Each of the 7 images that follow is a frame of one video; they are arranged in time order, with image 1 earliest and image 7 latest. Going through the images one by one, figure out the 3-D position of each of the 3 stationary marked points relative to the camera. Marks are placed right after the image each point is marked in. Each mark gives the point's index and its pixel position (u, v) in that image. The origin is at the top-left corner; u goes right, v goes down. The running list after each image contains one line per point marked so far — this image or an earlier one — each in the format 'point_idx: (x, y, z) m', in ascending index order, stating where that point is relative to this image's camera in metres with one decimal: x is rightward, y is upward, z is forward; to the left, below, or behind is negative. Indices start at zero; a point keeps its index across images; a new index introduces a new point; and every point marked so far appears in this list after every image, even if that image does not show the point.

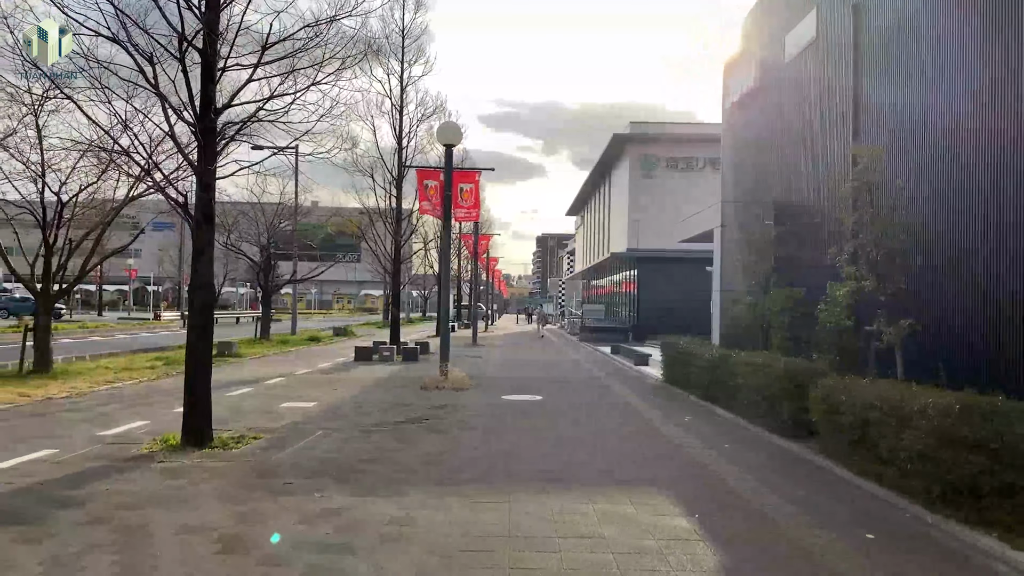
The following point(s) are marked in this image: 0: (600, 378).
0: (+2.0, -2.0, +17.7) m
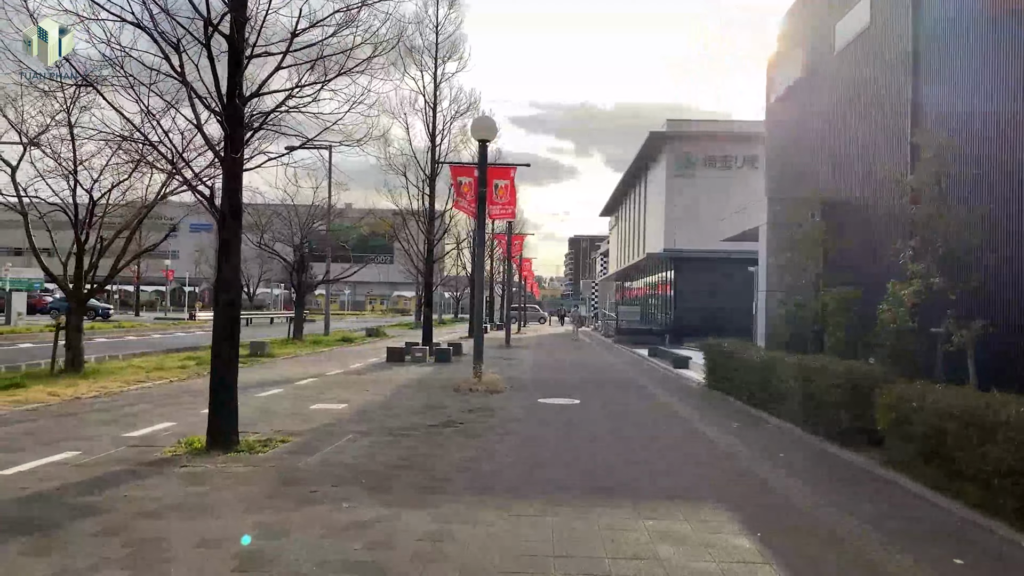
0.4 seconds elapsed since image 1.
0: (+2.8, -2.0, +17.2) m
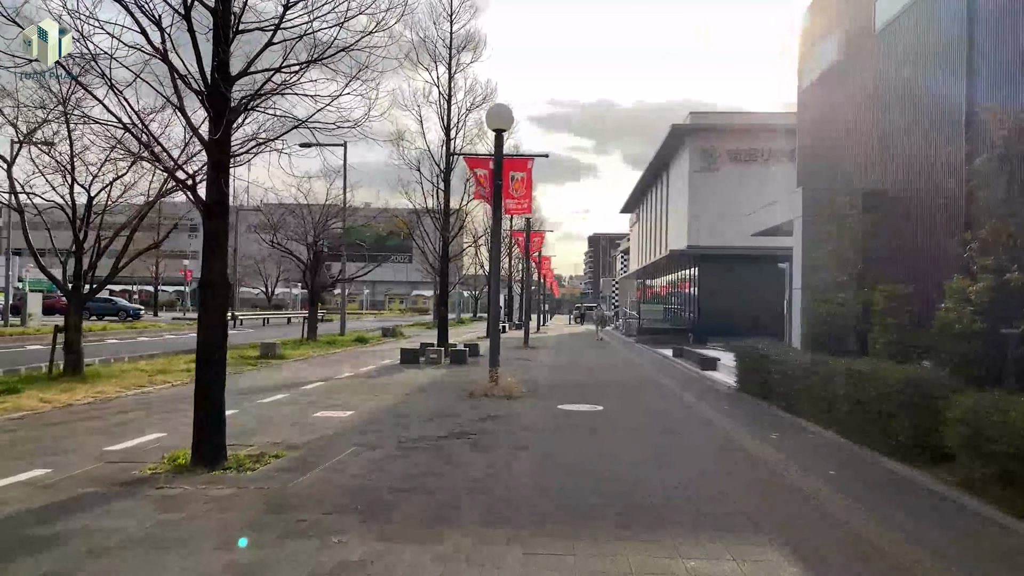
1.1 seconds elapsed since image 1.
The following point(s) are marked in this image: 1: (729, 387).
0: (+3.1, -2.0, +16.2) m
1: (+4.2, -1.9, +15.1) m
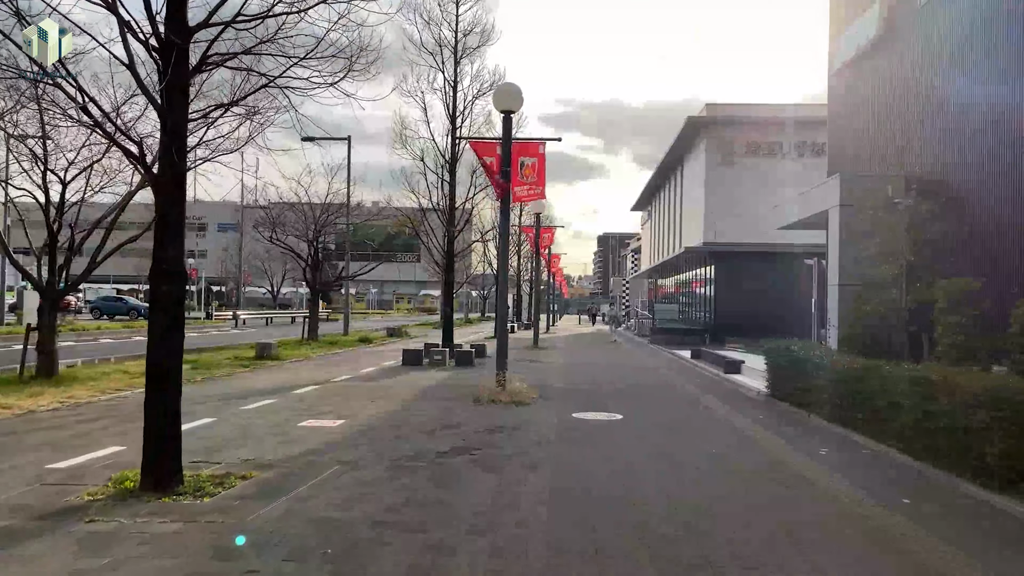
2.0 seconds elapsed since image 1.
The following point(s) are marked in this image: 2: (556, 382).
0: (+3.3, -1.9, +15.0) m
1: (+4.3, -1.8, +13.9) m
2: (+0.8, -1.8, +14.8) m
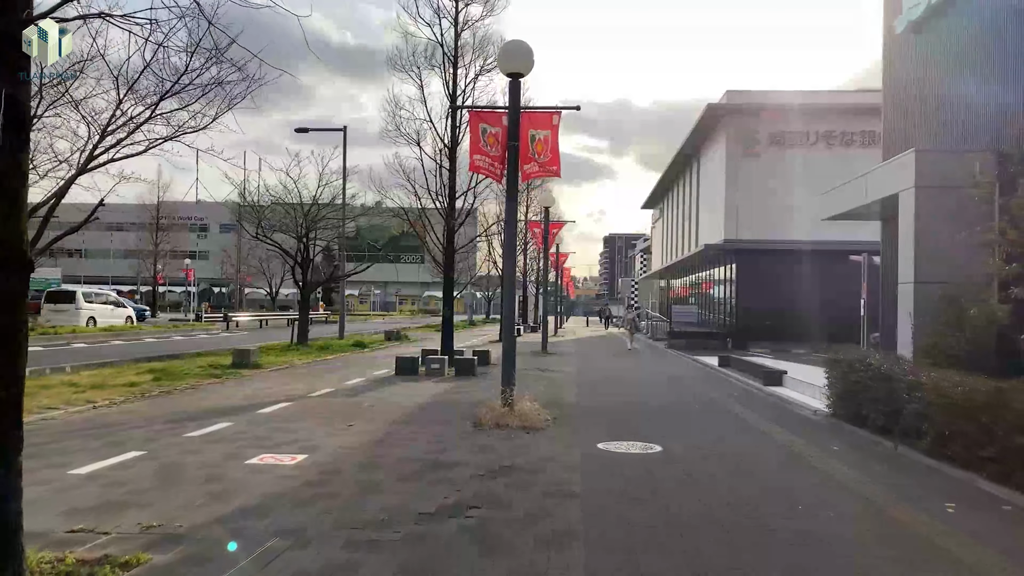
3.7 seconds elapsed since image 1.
0: (+3.4, -1.9, +12.7) m
1: (+4.5, -1.8, +11.6) m
2: (+1.0, -1.8, +12.5) m
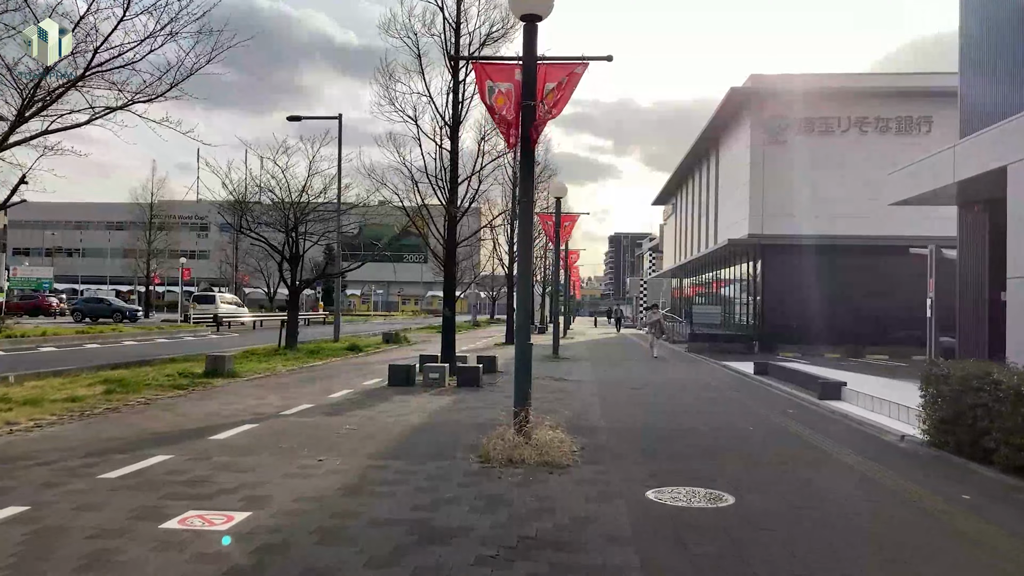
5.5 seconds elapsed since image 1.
0: (+3.6, -1.9, +10.4) m
1: (+4.6, -1.8, +9.3) m
2: (+1.1, -1.7, +10.3) m
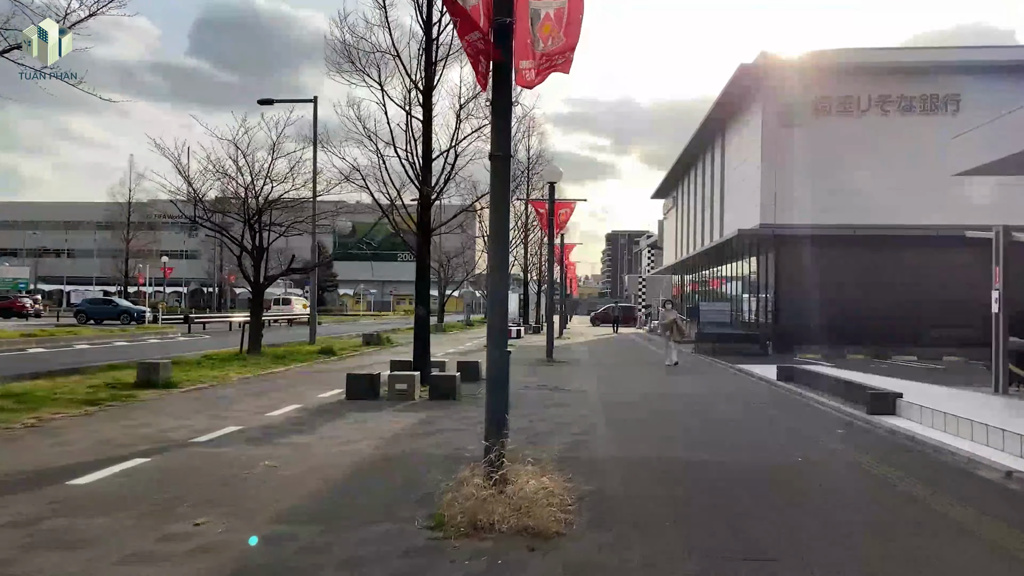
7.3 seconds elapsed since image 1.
0: (+3.4, -1.7, +8.0) m
1: (+4.4, -1.6, +6.9) m
2: (+0.9, -1.6, +7.8) m
